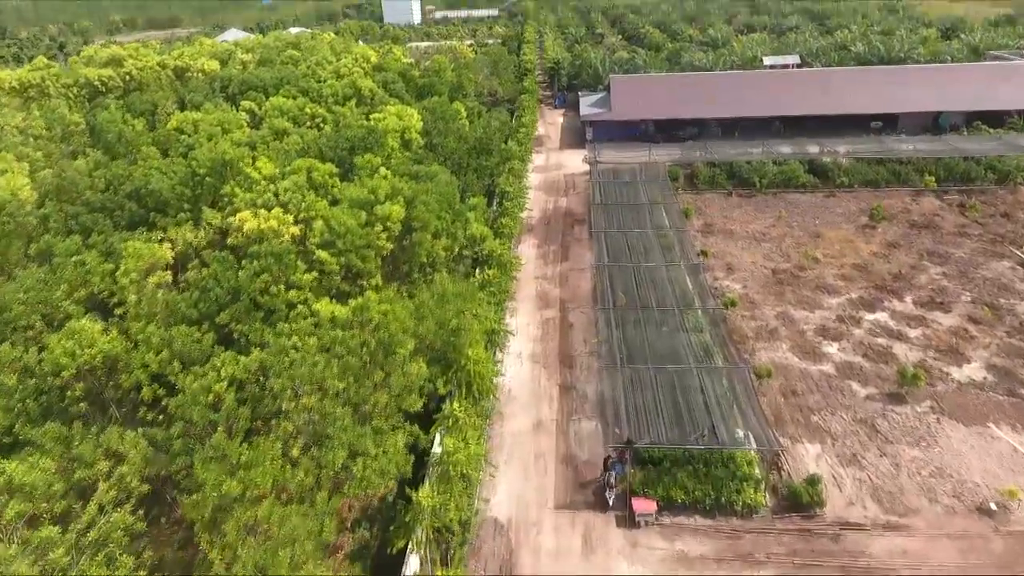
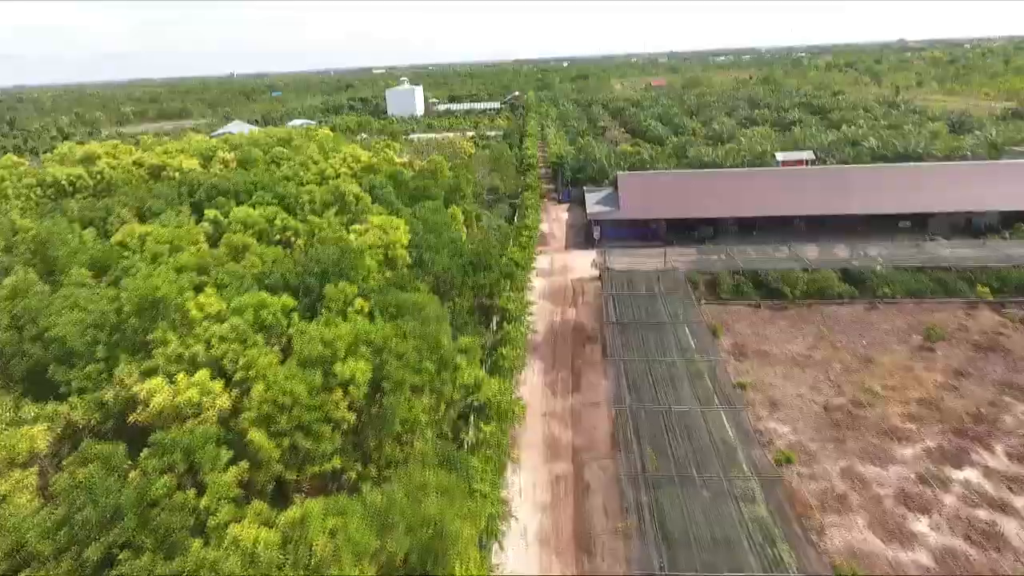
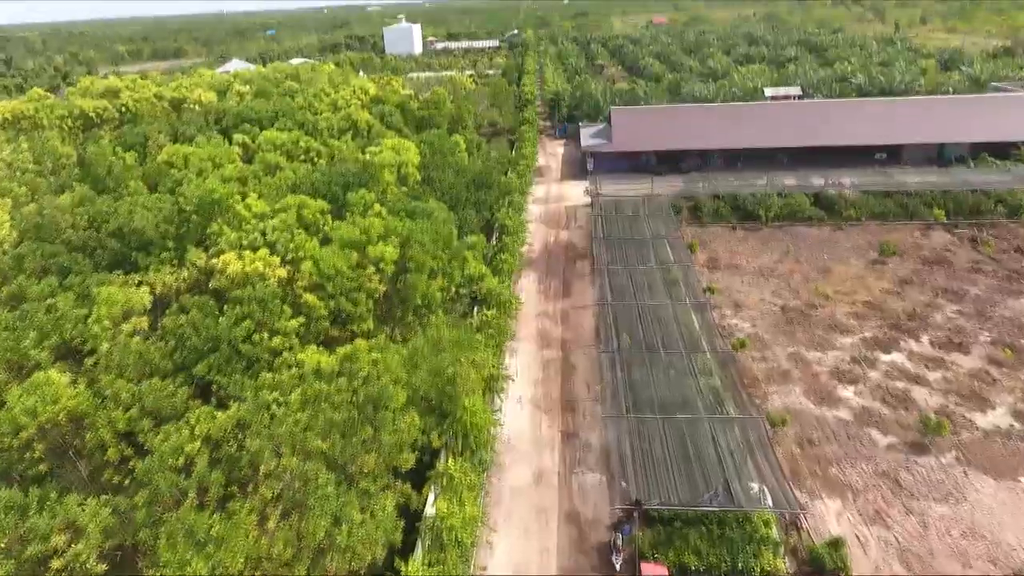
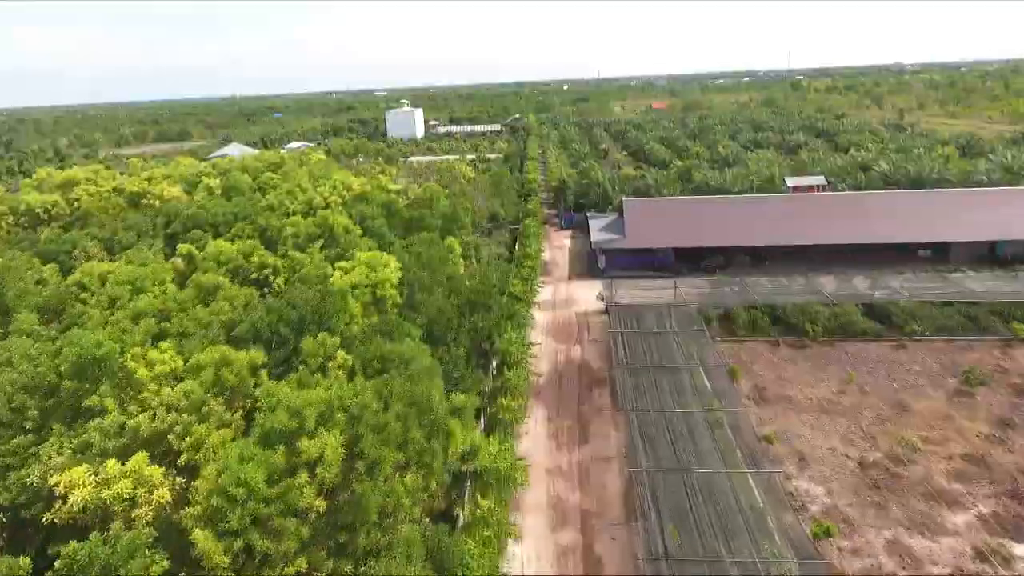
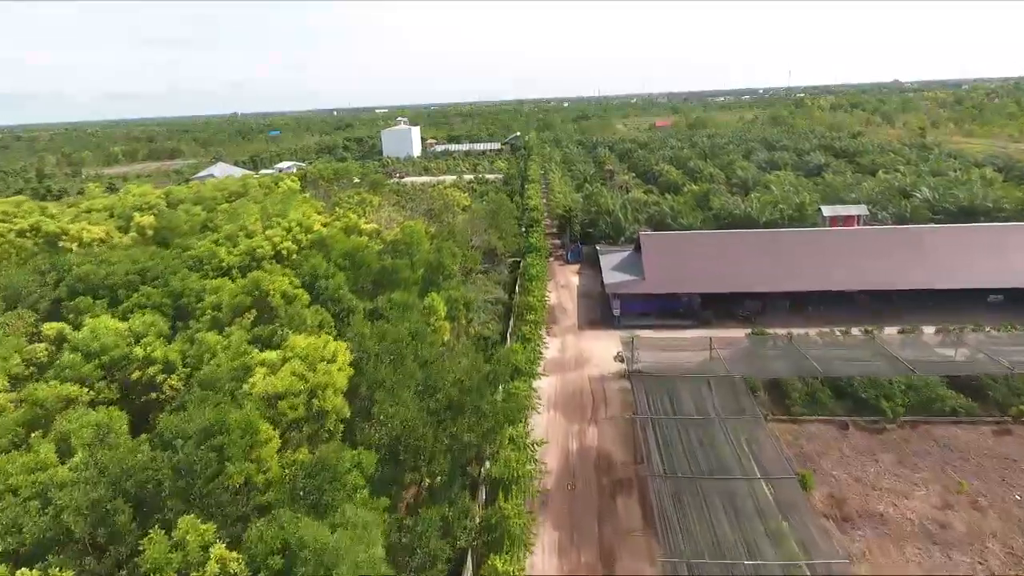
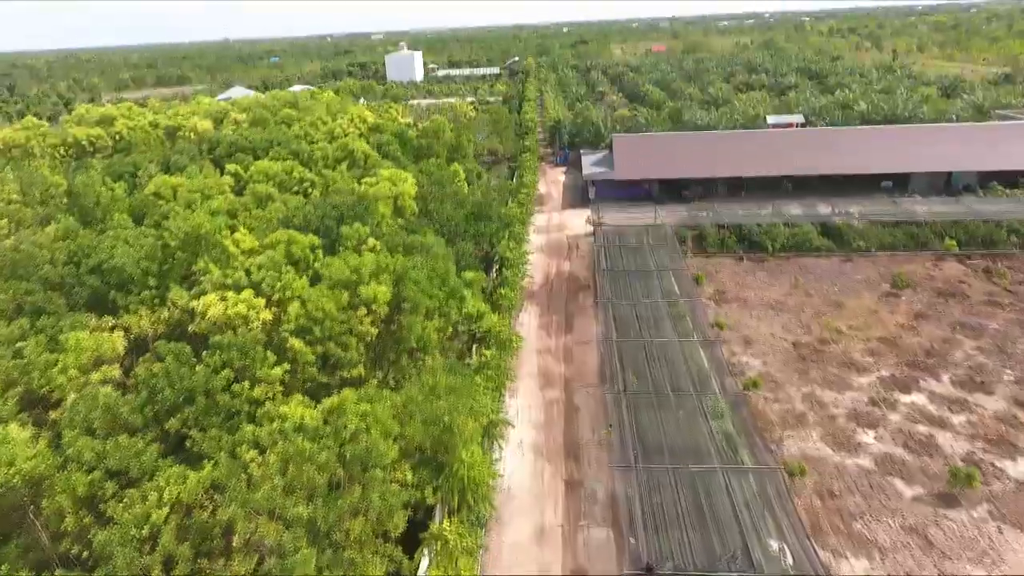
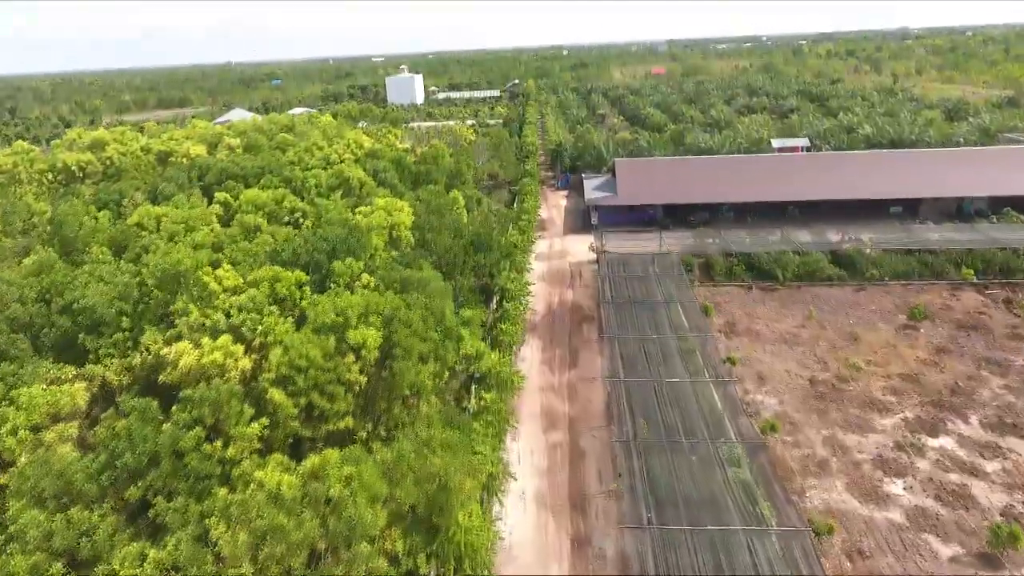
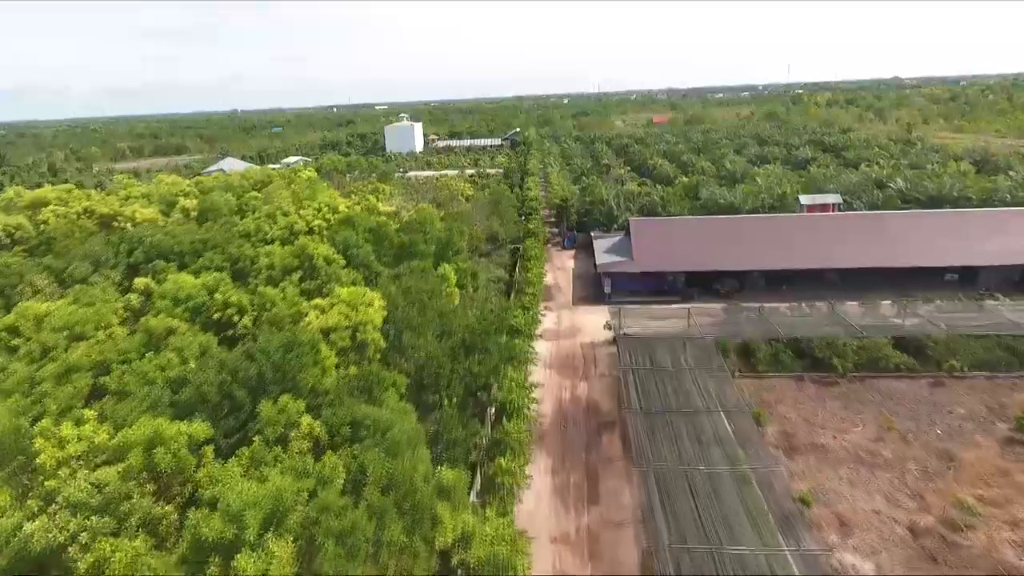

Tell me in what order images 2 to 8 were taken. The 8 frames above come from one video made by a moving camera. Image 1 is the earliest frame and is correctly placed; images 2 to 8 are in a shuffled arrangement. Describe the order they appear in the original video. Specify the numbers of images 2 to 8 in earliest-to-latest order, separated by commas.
3, 6, 7, 2, 4, 8, 5
